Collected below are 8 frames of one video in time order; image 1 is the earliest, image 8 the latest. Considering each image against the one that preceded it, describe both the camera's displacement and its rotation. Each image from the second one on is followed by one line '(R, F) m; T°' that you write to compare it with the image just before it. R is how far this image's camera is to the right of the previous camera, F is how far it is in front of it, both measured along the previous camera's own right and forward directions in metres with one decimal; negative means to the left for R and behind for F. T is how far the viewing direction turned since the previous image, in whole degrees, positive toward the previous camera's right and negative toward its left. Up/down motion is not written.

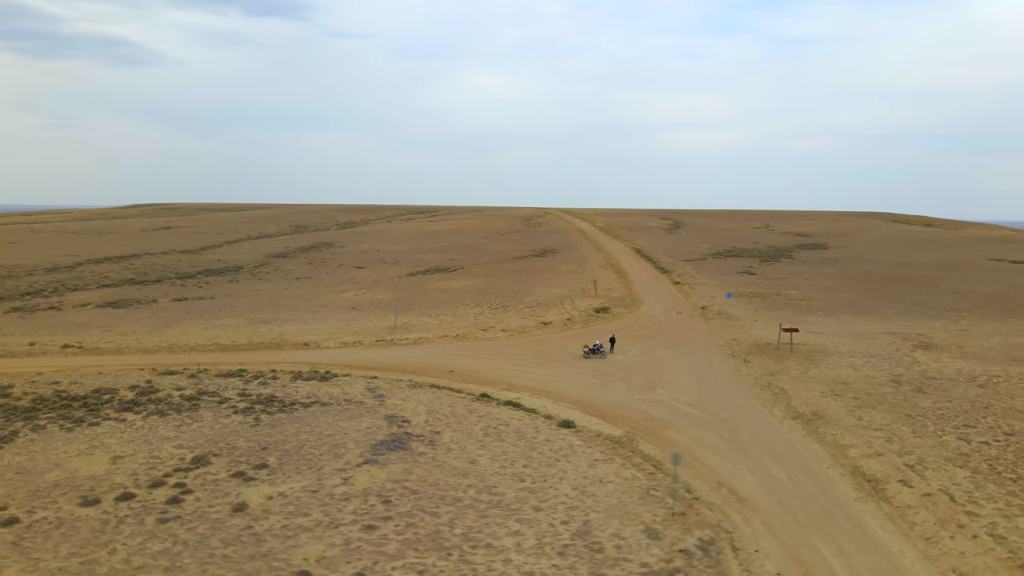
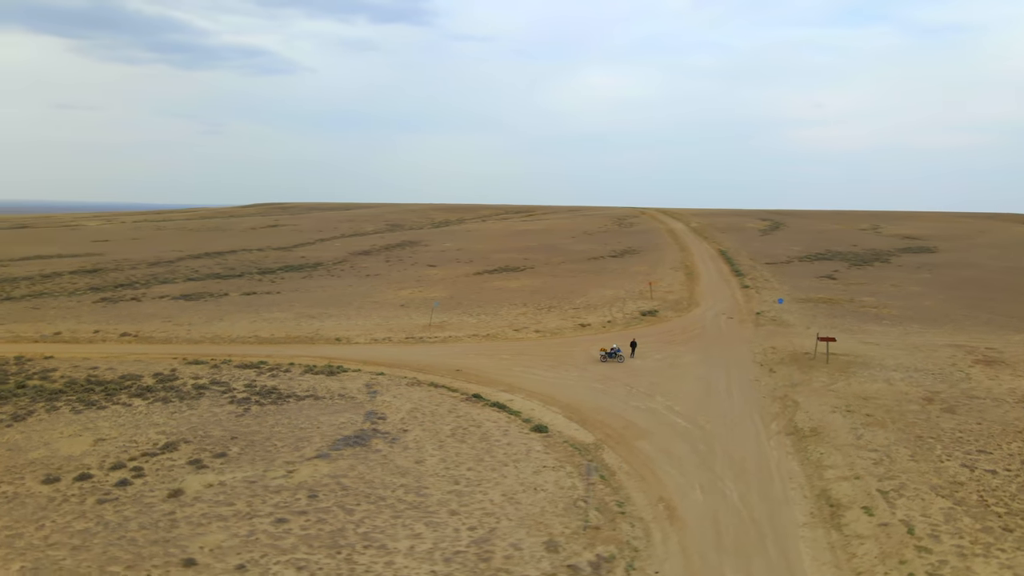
(+3.4, +0.5) m; -8°
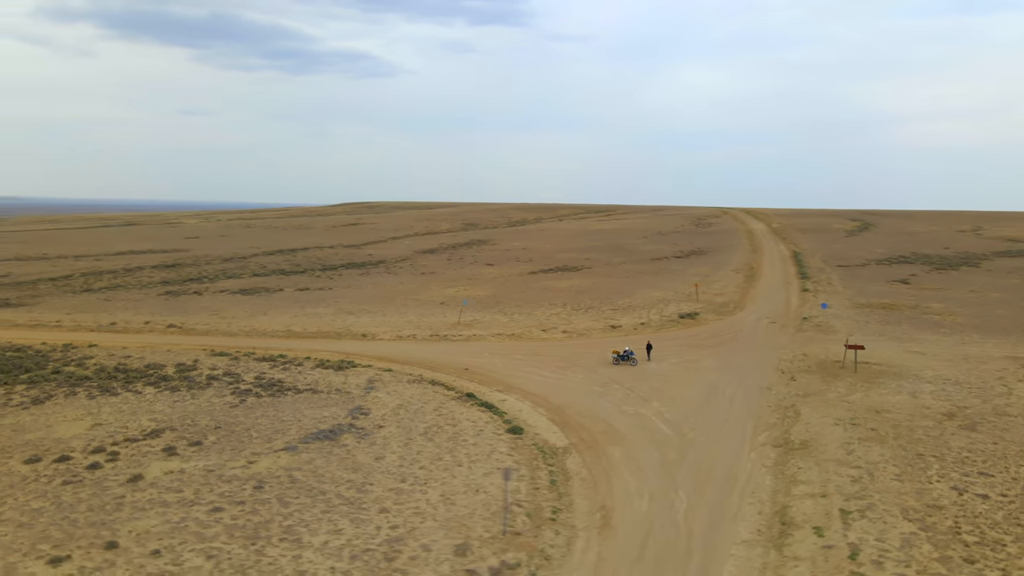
(+2.8, +0.4) m; -7°
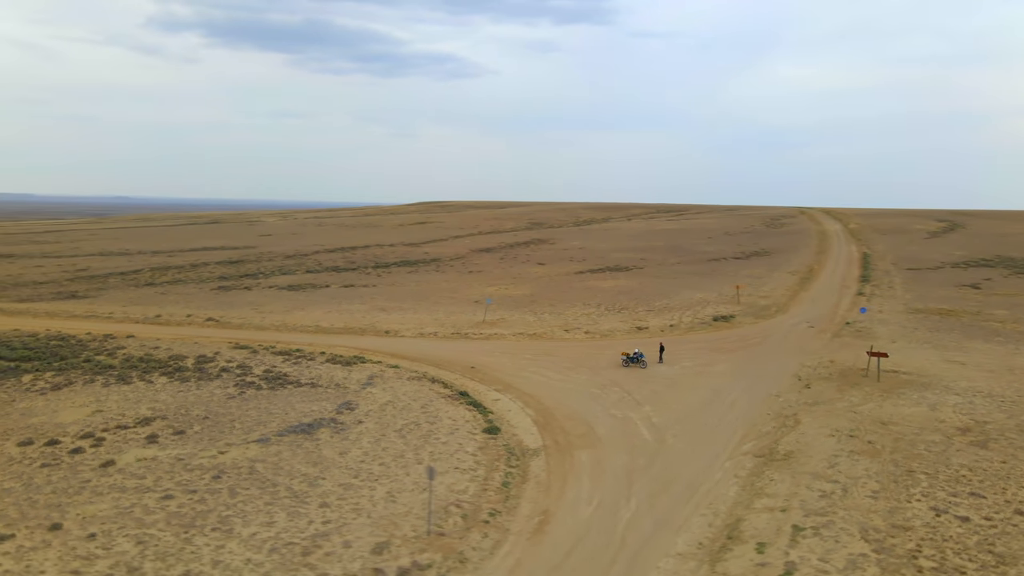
(+2.4, +0.3) m; -6°
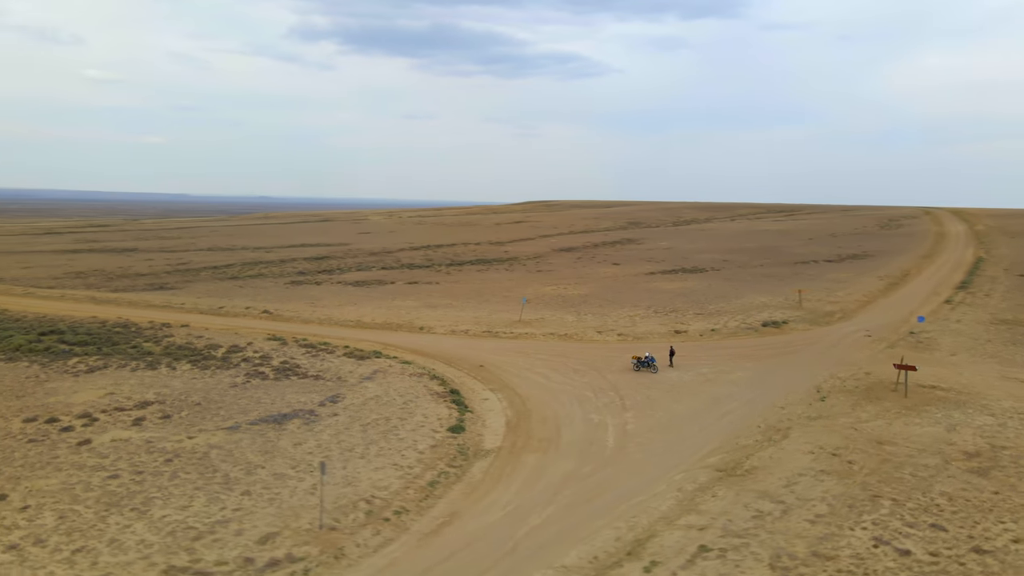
(+3.5, +0.5) m; -9°
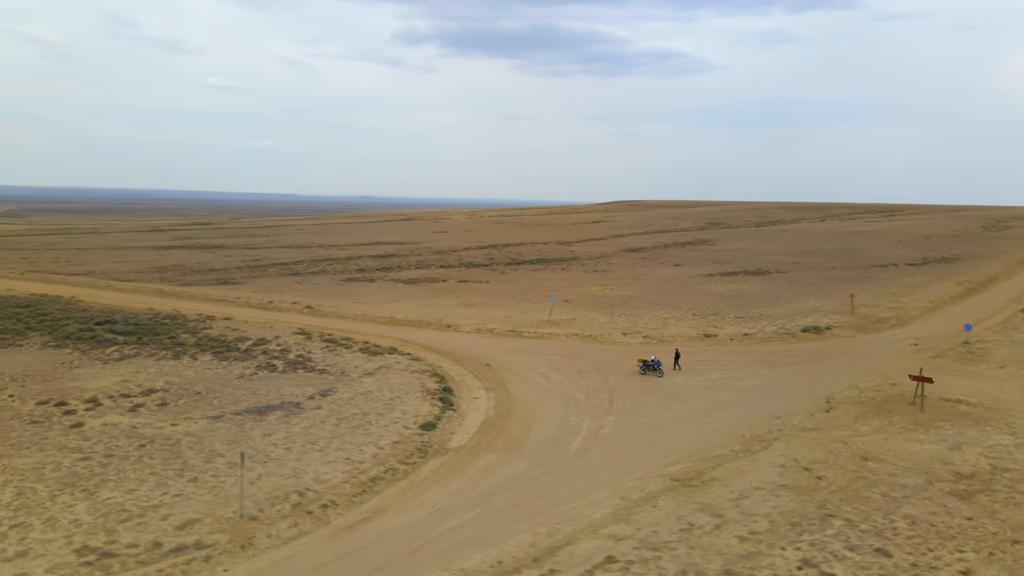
(+2.9, +0.4) m; -7°
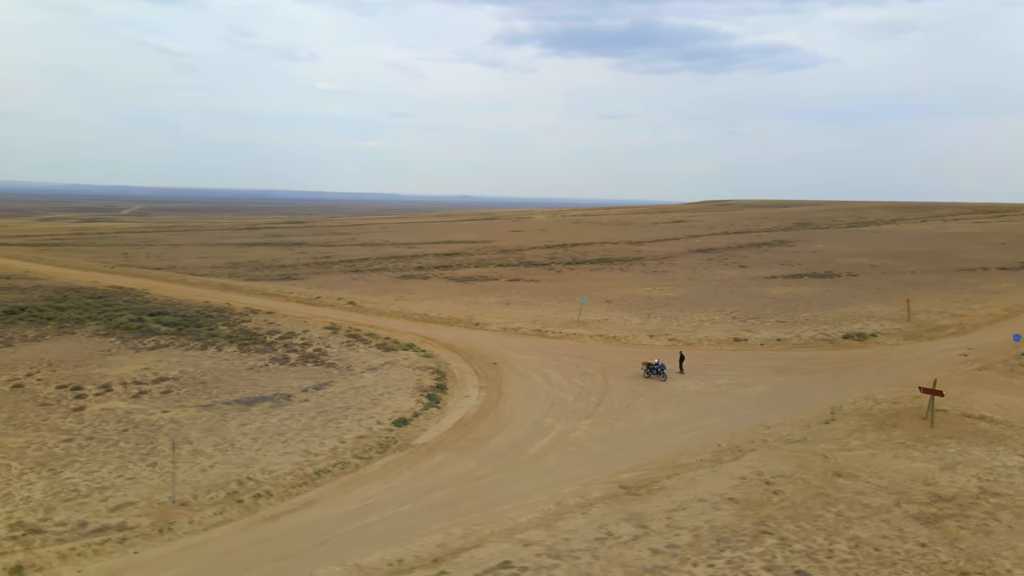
(+2.9, +0.4) m; -7°
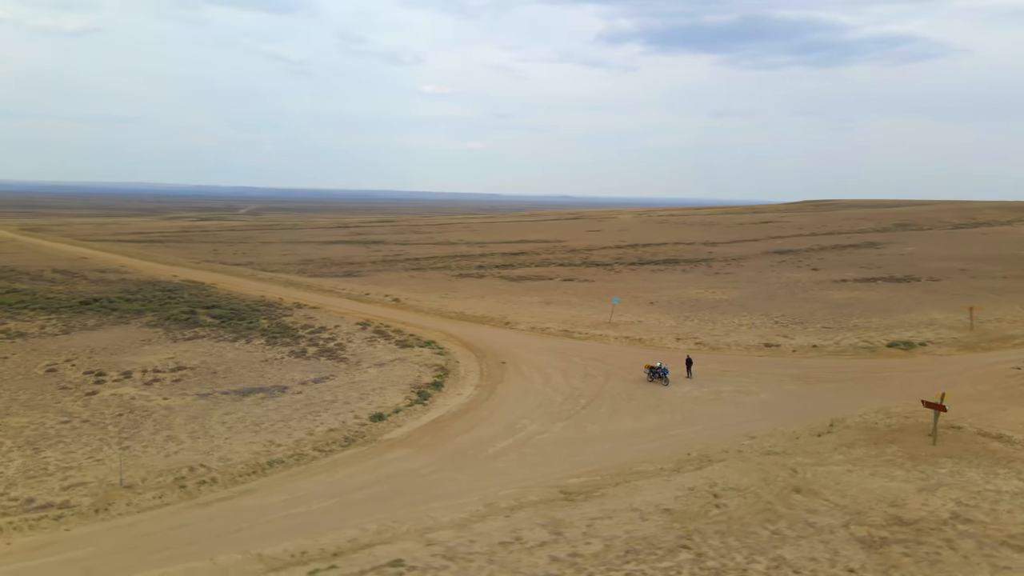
(+2.9, +0.3) m; -8°
